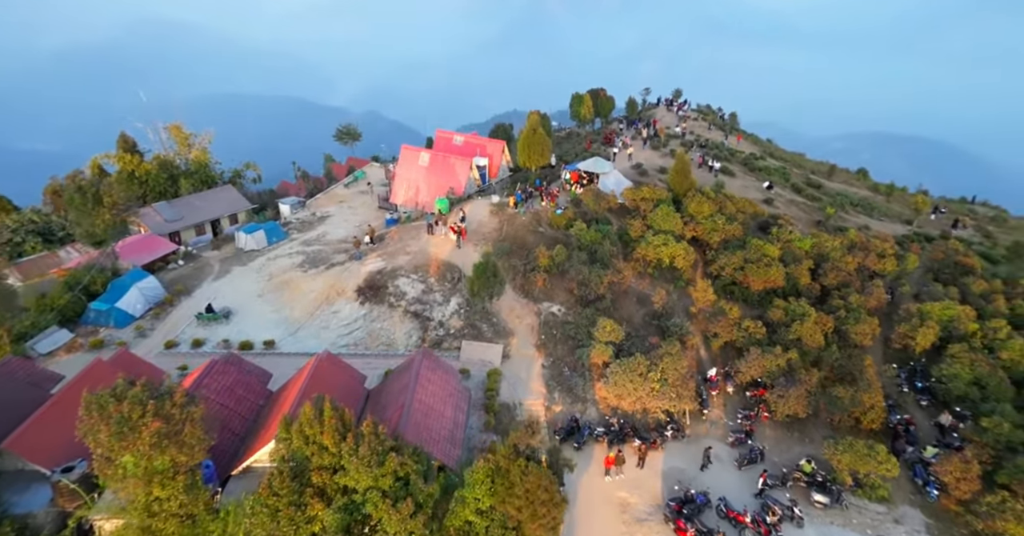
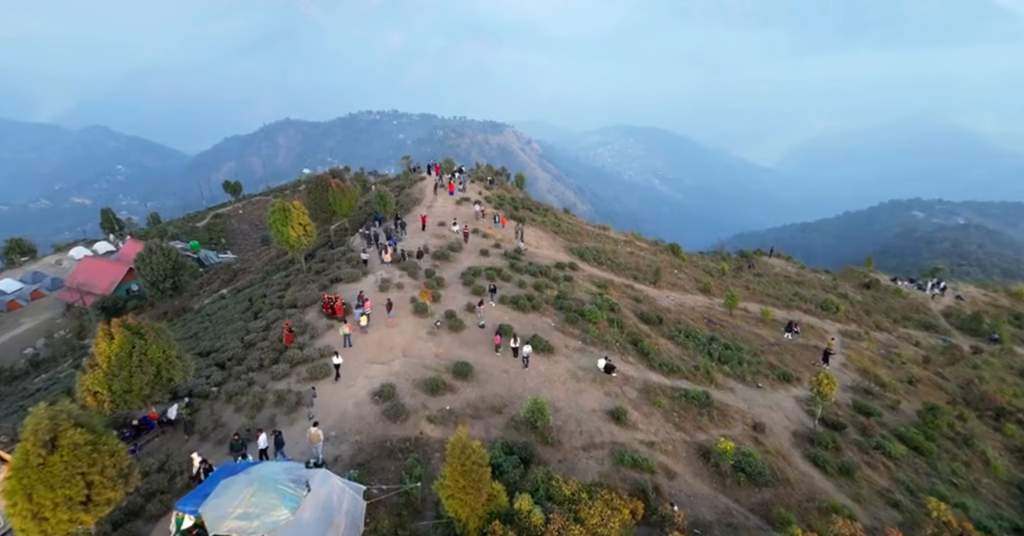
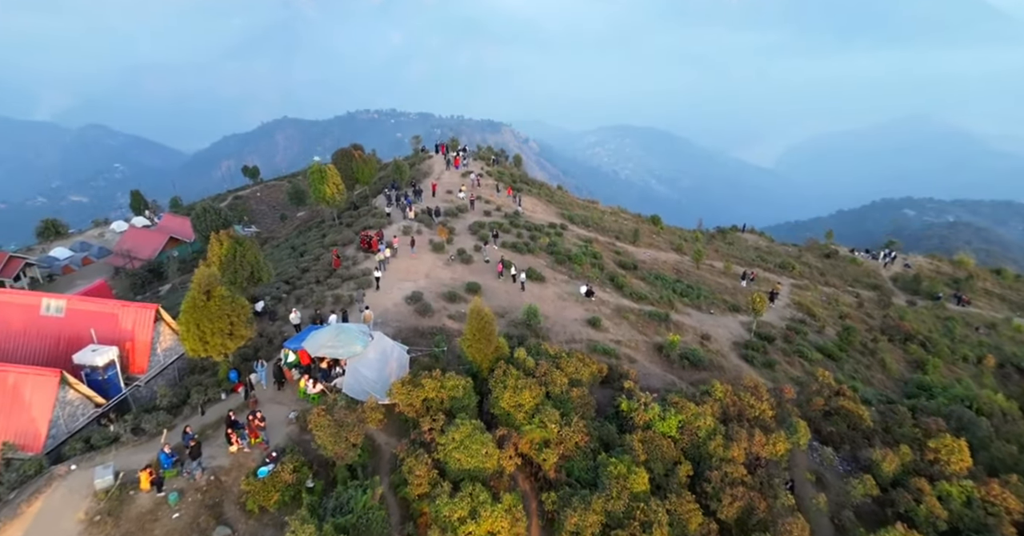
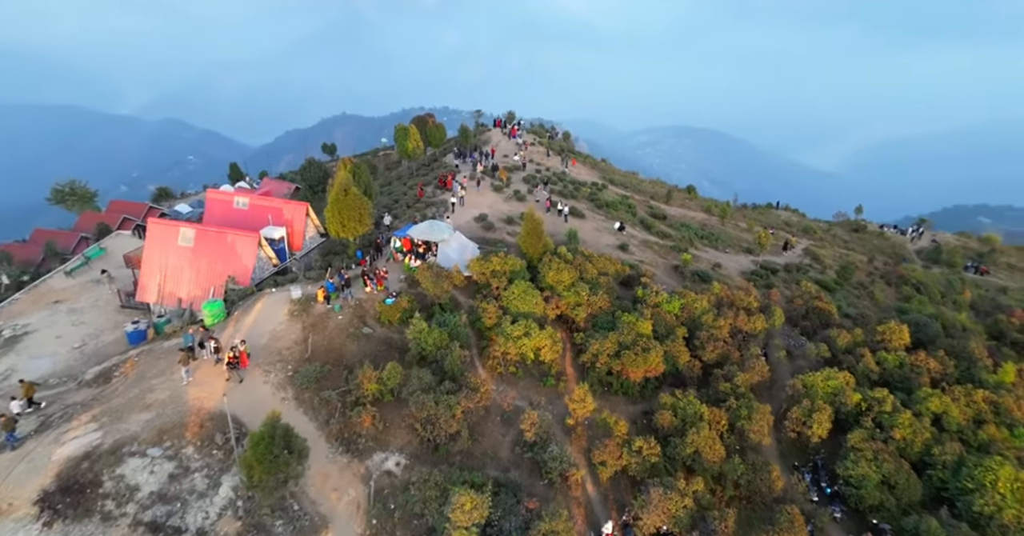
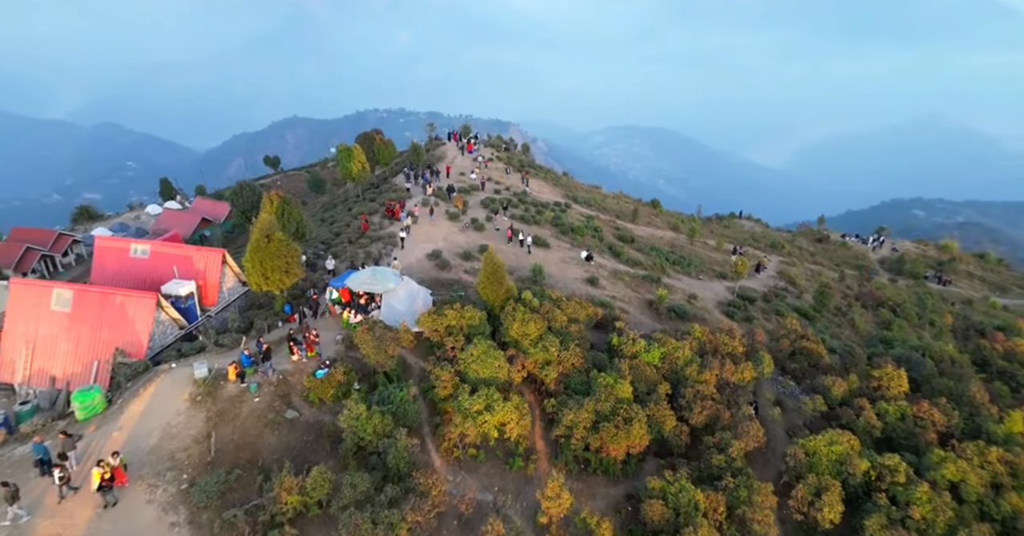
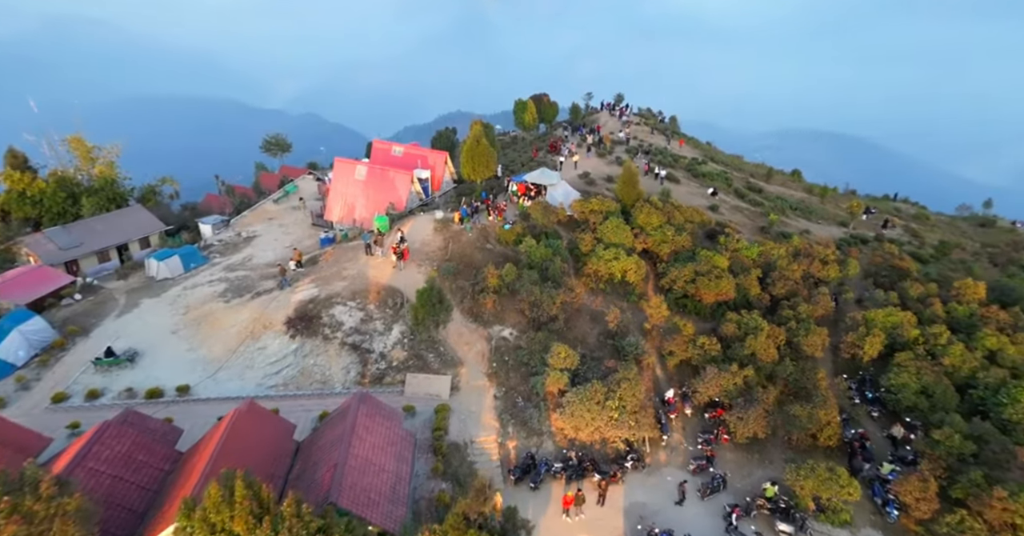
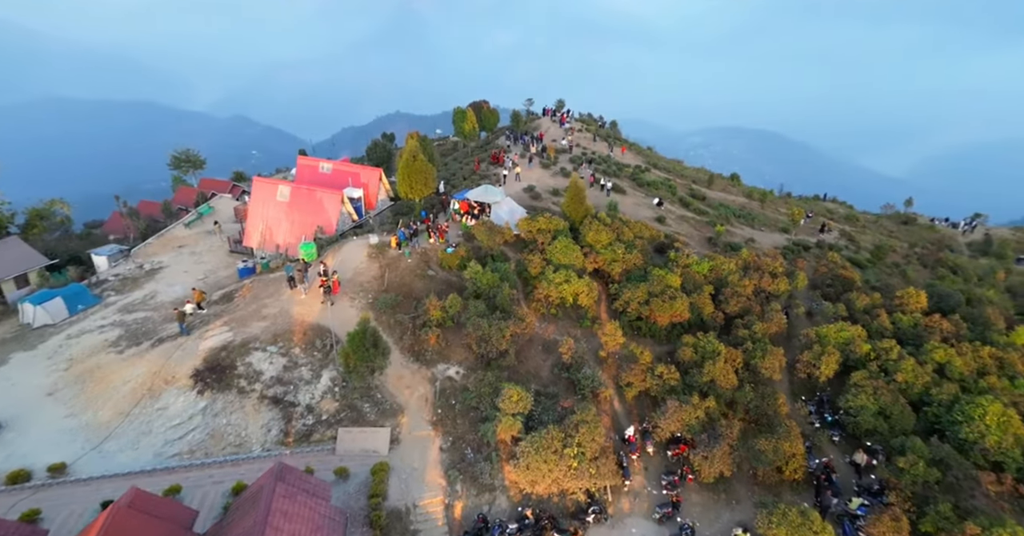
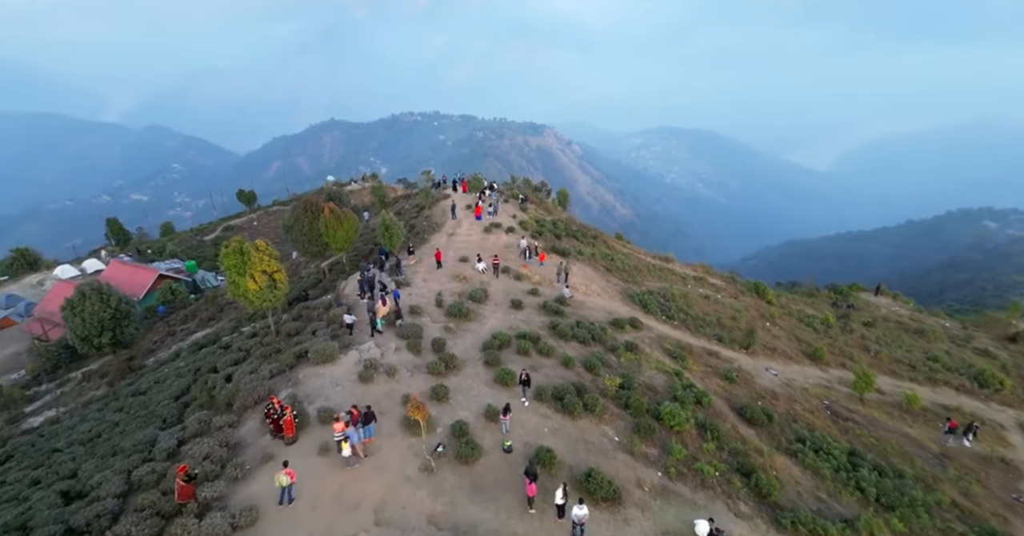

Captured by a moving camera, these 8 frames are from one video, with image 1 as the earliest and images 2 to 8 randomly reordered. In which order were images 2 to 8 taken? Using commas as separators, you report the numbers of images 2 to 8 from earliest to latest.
6, 7, 4, 5, 3, 2, 8
